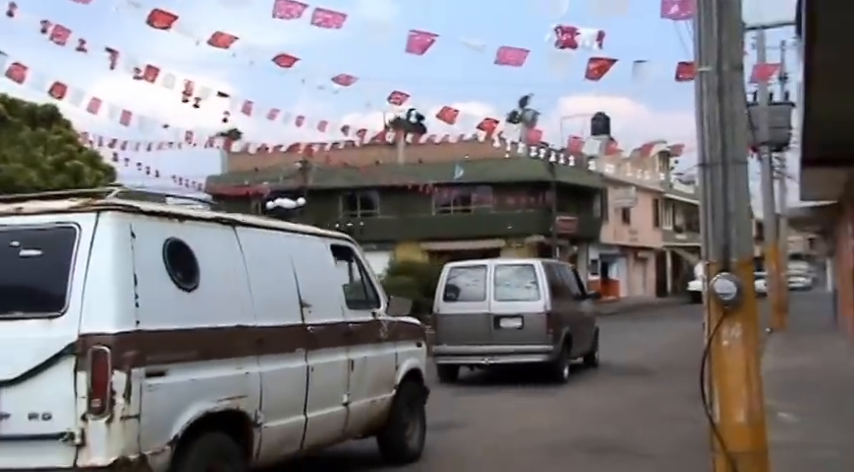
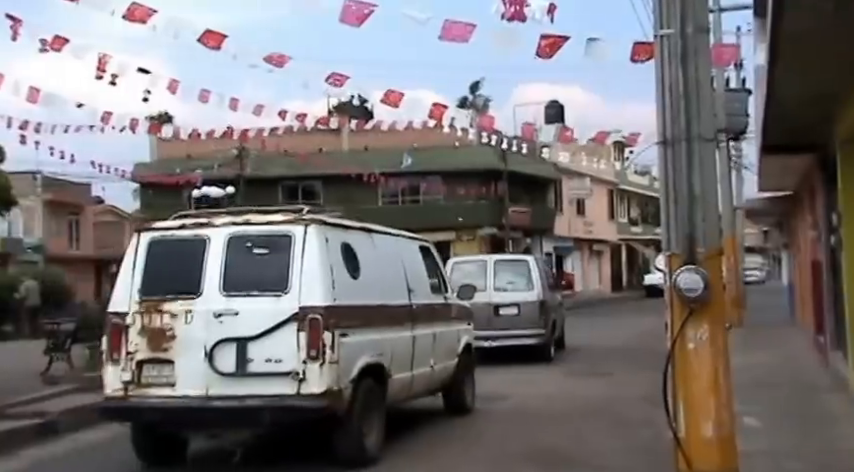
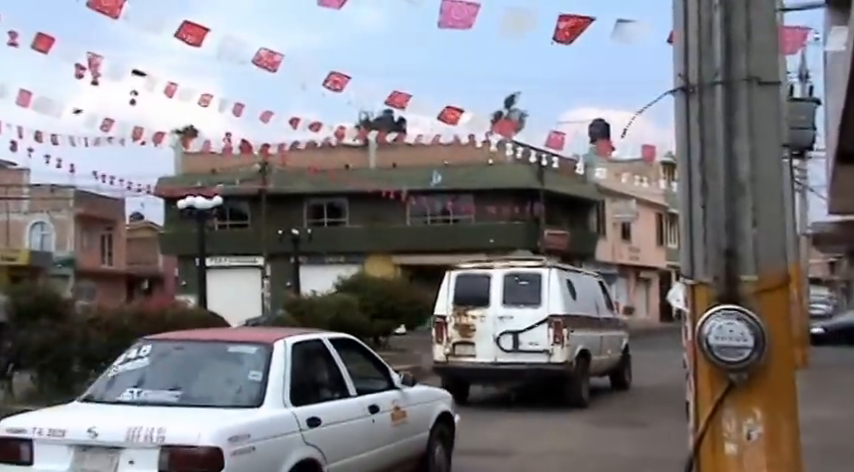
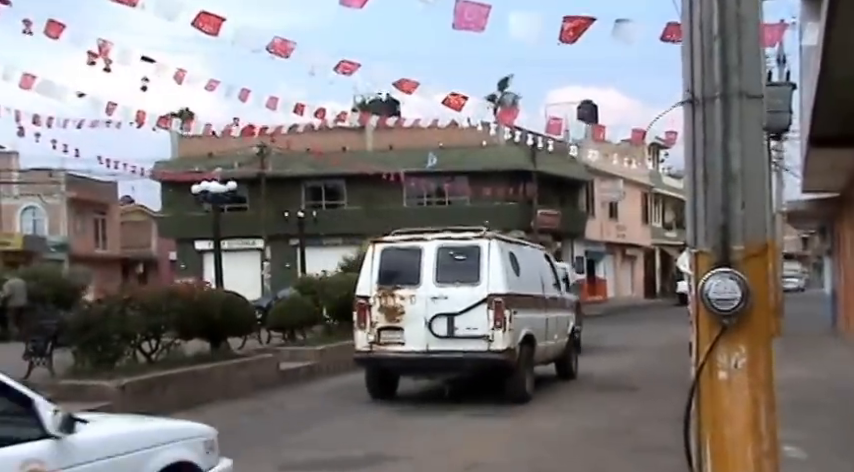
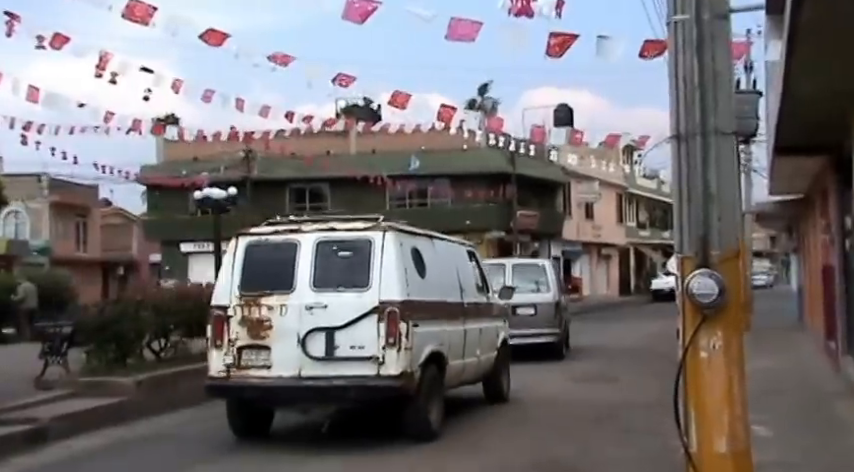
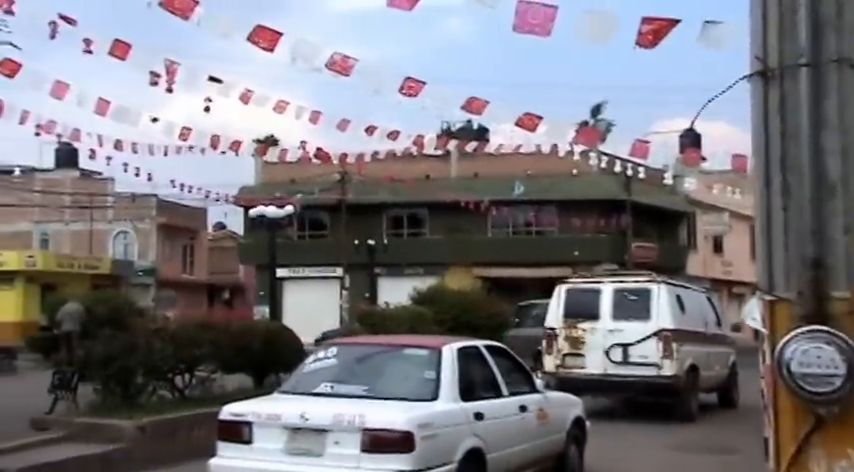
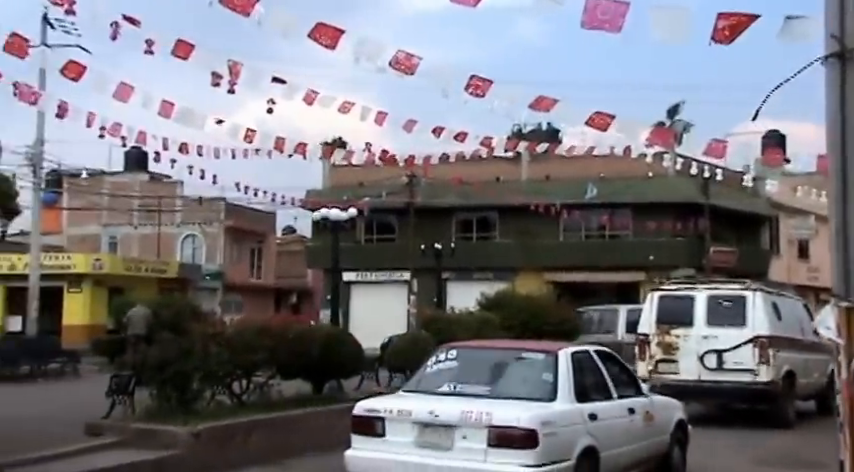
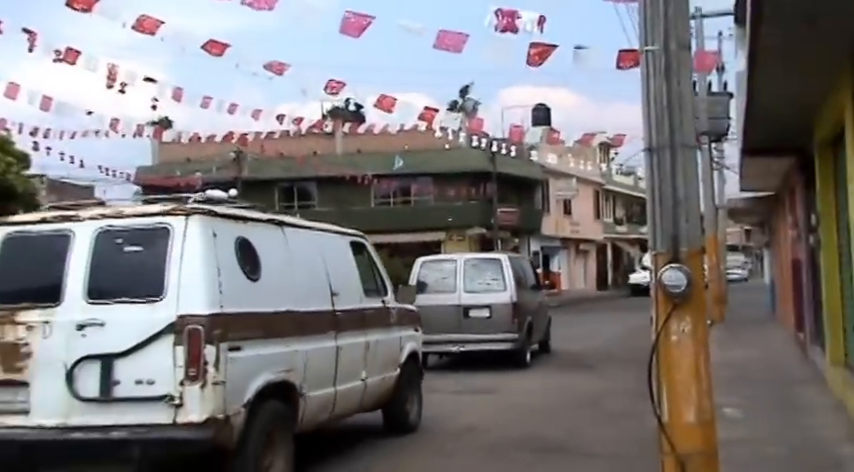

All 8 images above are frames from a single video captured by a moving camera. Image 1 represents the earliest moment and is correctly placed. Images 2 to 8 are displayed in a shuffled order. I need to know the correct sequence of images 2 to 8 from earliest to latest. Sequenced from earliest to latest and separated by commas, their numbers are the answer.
8, 2, 5, 4, 3, 6, 7
